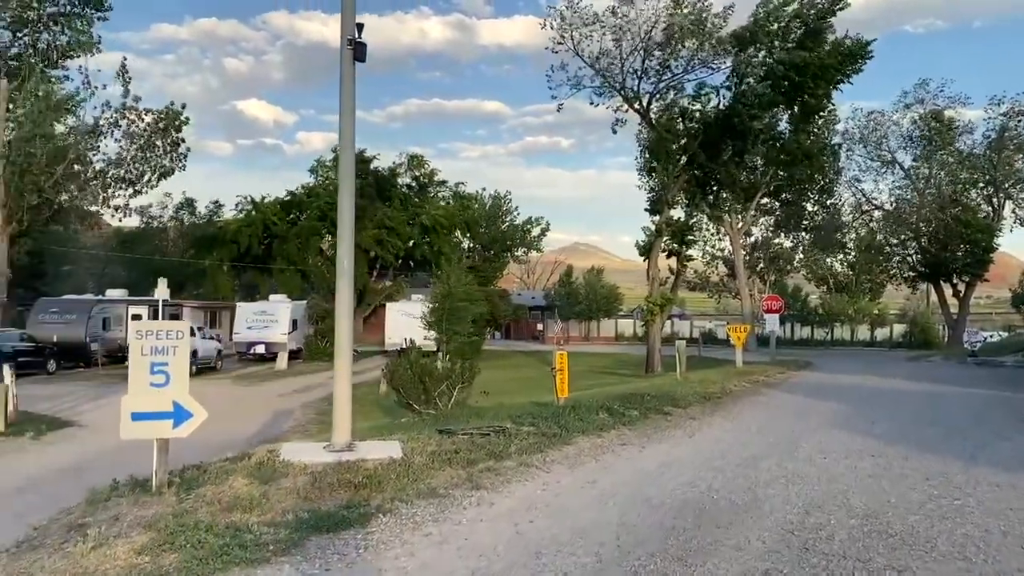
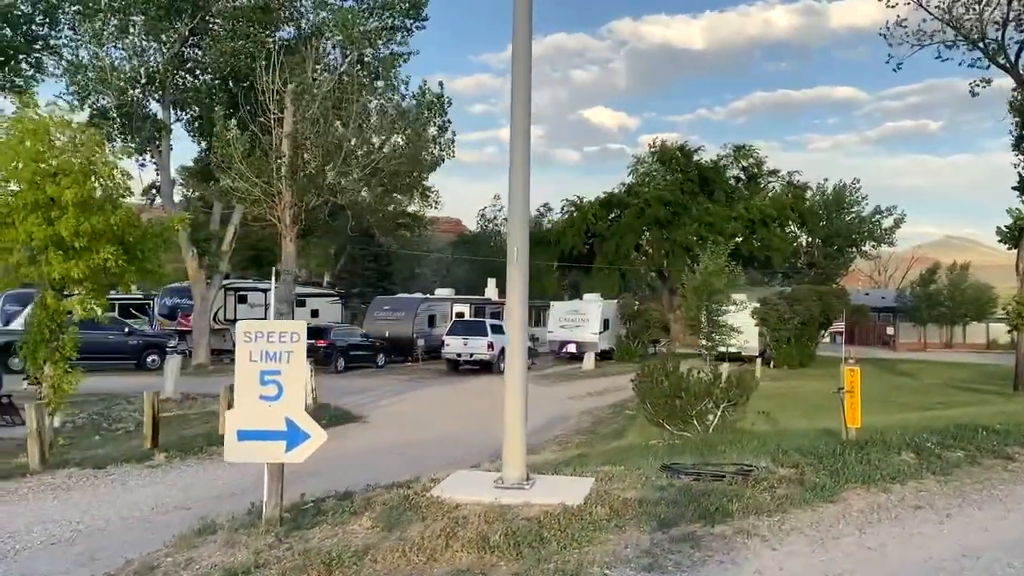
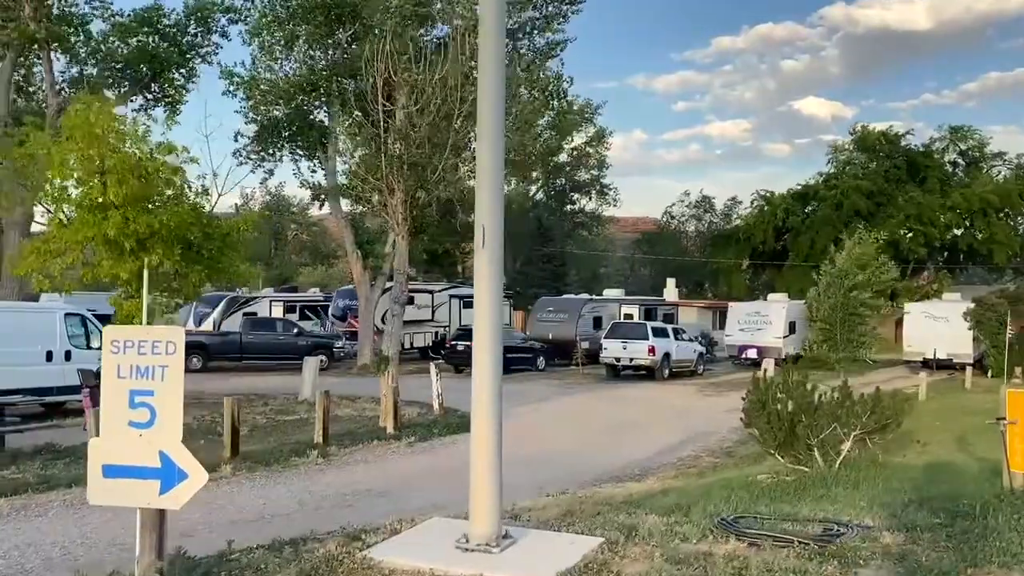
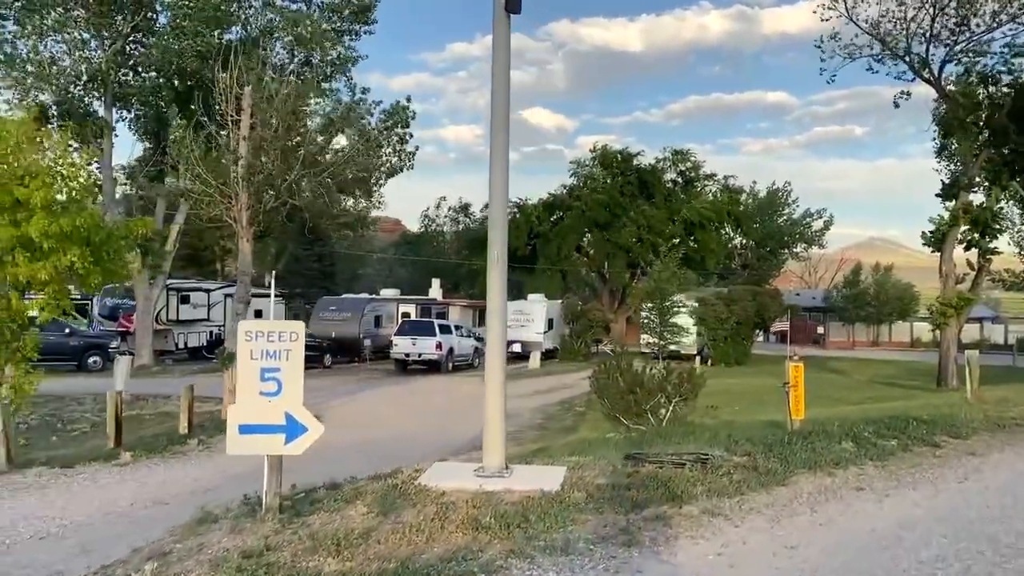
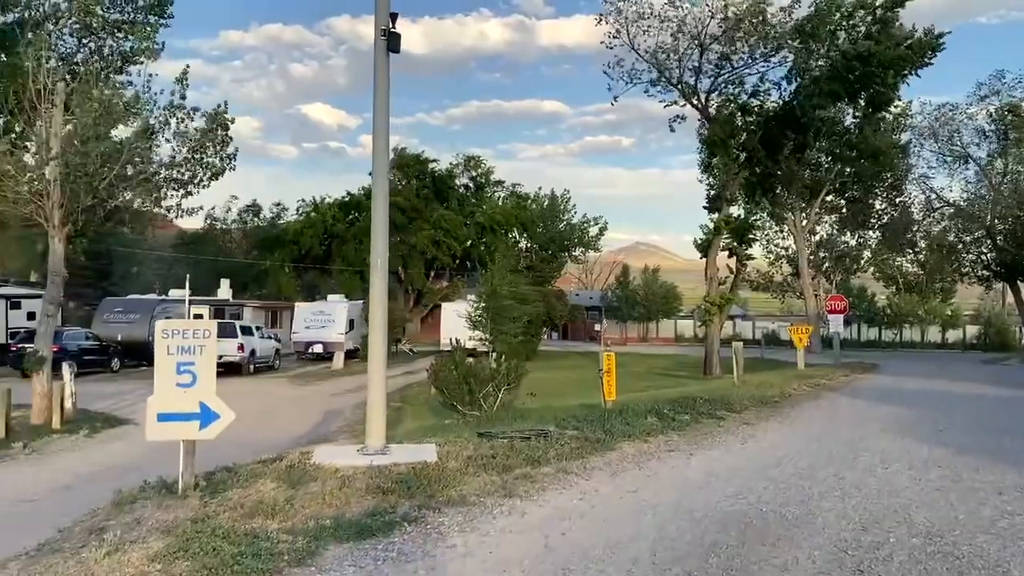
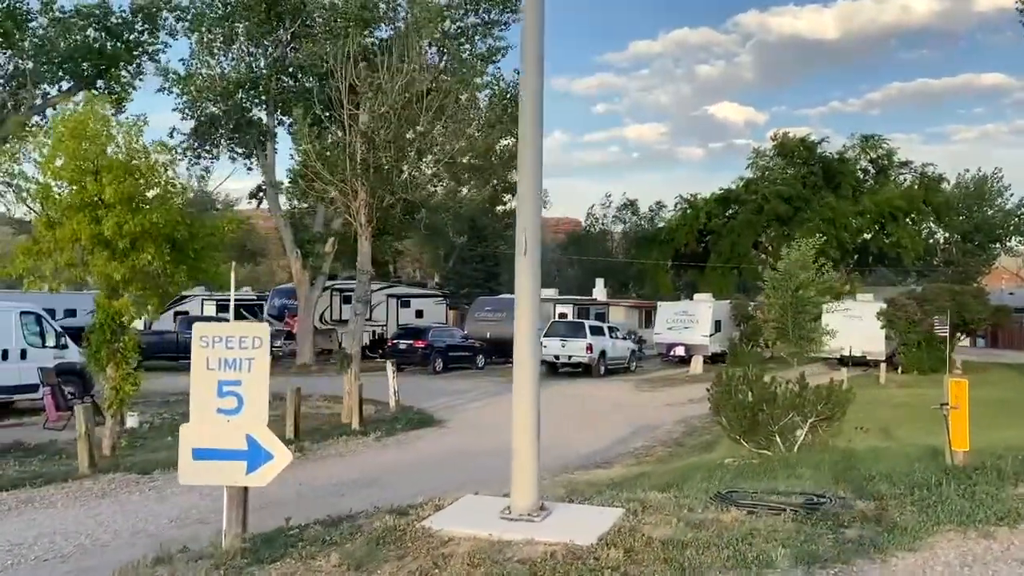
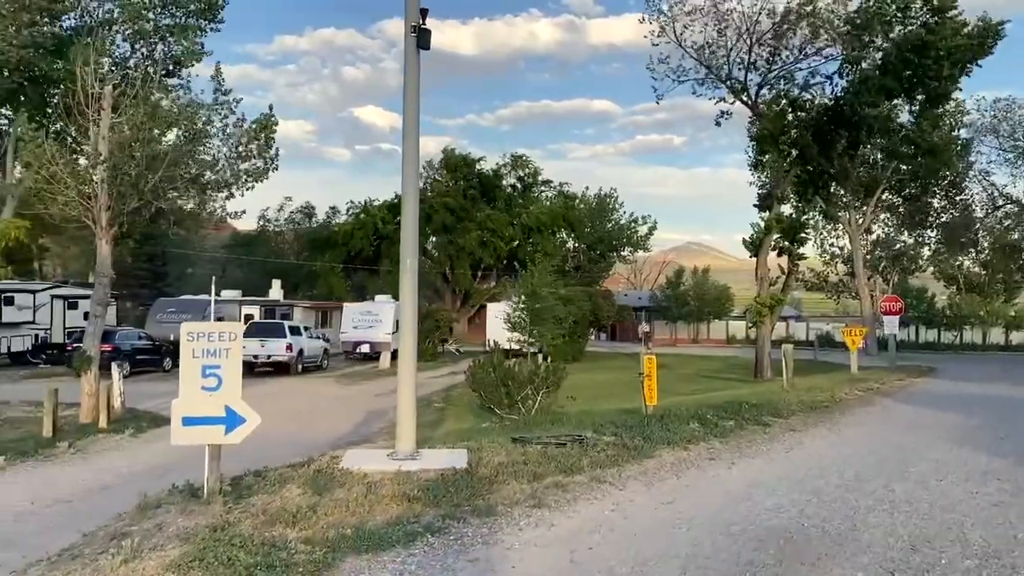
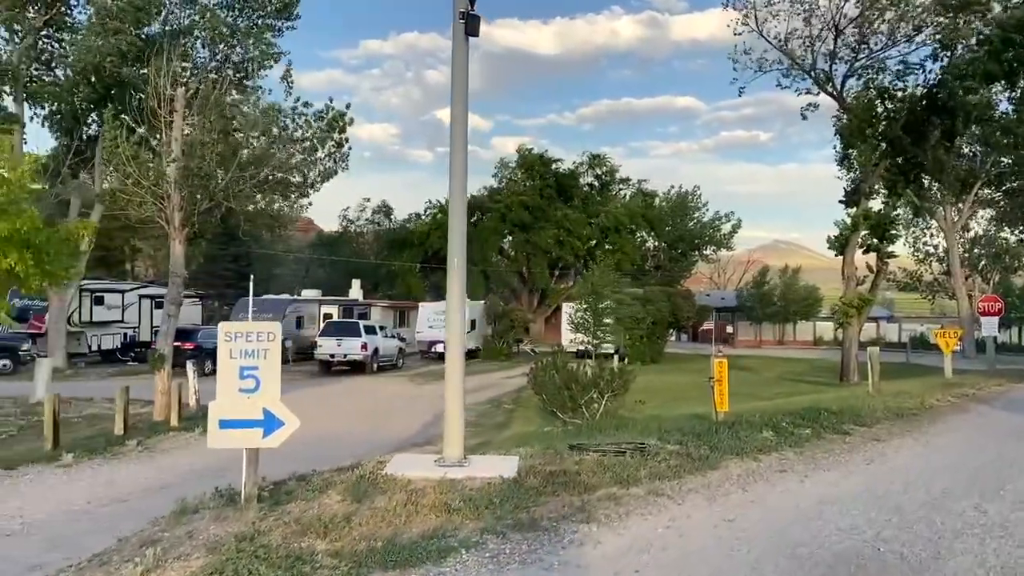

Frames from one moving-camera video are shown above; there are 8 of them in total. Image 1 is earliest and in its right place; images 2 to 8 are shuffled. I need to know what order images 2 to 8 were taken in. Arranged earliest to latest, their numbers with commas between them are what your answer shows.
5, 7, 8, 4, 2, 6, 3
